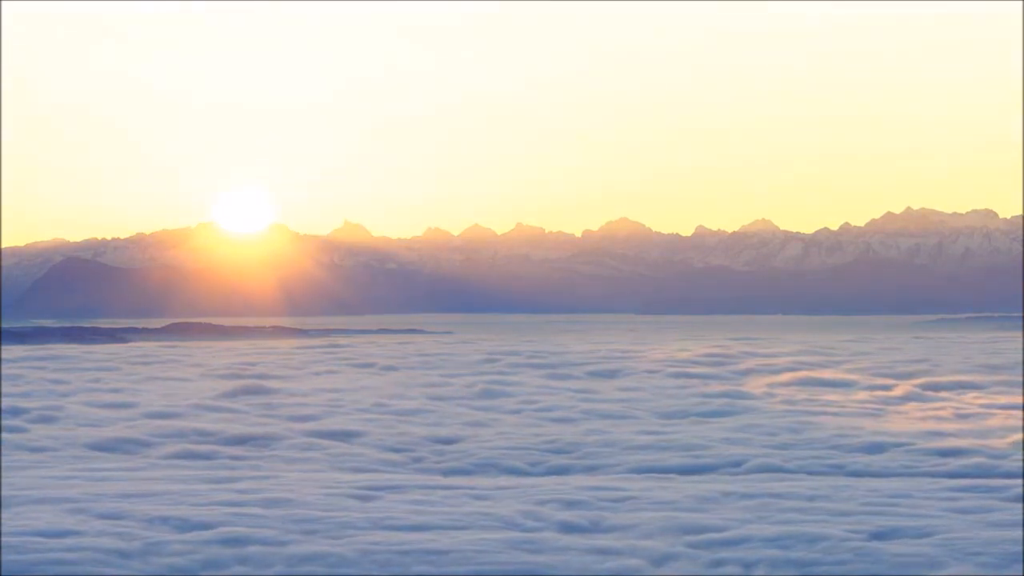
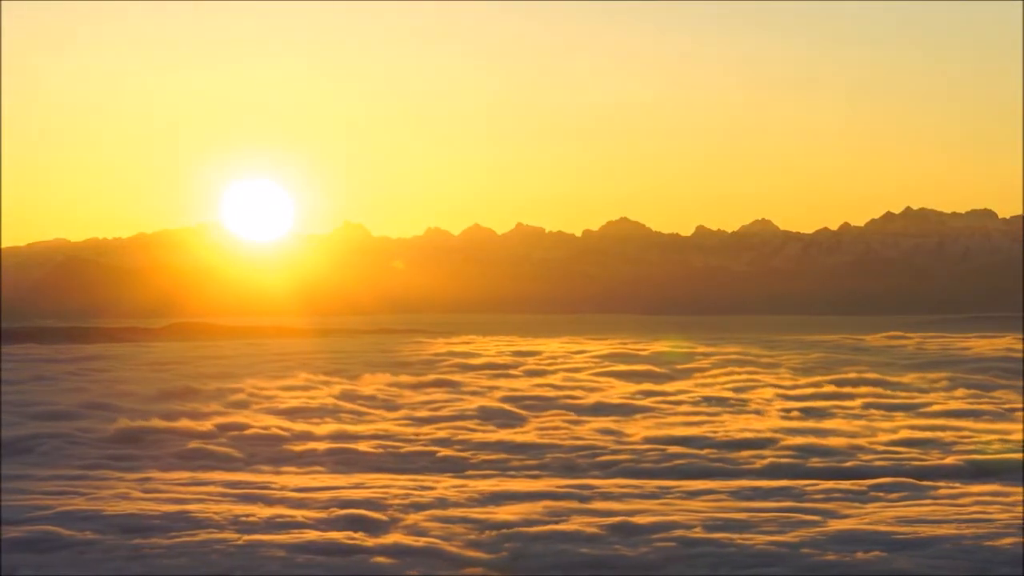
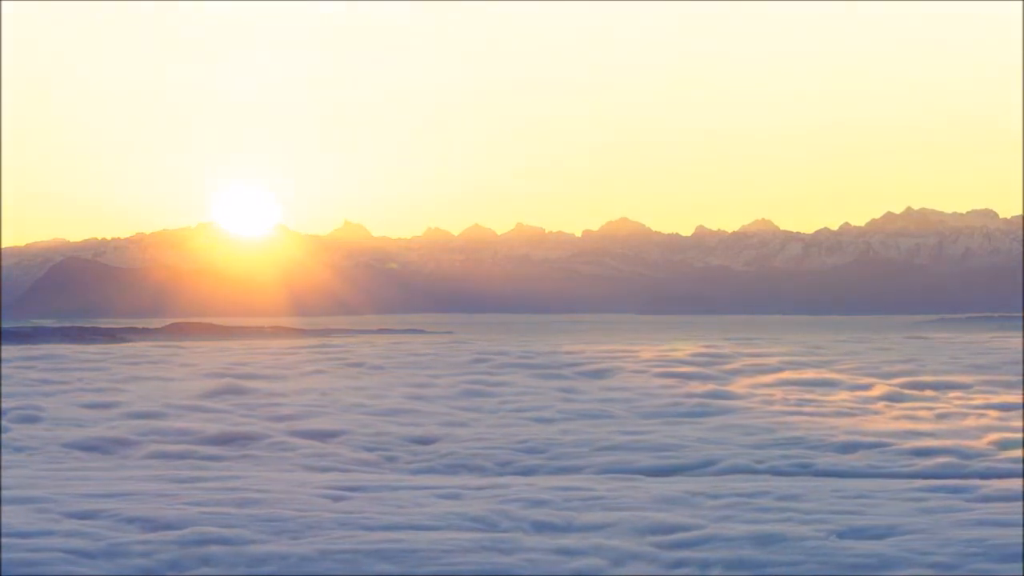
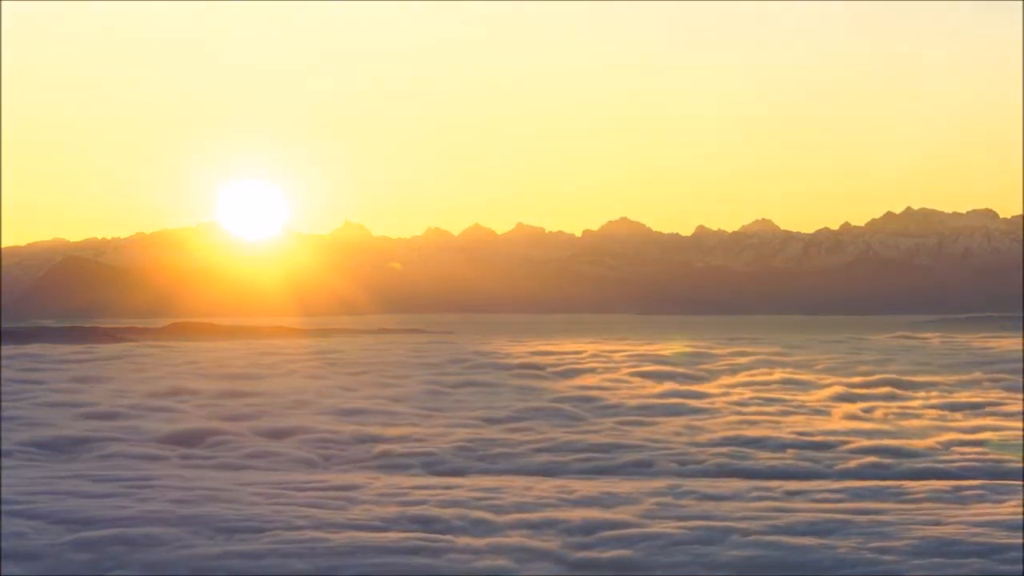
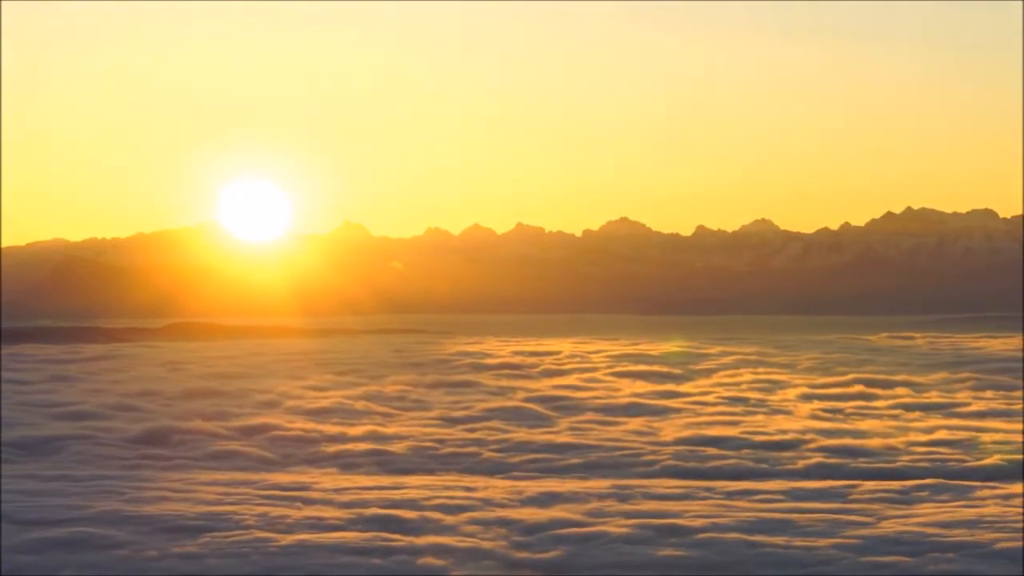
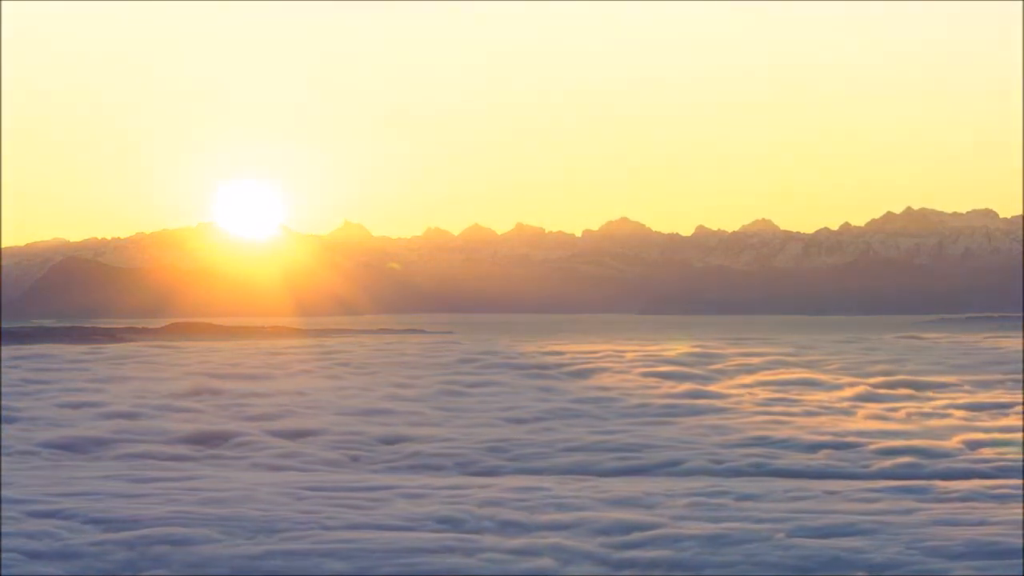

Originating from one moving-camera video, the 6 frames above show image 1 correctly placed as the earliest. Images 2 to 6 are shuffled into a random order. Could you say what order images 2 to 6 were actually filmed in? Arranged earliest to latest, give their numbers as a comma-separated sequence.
3, 6, 4, 5, 2
